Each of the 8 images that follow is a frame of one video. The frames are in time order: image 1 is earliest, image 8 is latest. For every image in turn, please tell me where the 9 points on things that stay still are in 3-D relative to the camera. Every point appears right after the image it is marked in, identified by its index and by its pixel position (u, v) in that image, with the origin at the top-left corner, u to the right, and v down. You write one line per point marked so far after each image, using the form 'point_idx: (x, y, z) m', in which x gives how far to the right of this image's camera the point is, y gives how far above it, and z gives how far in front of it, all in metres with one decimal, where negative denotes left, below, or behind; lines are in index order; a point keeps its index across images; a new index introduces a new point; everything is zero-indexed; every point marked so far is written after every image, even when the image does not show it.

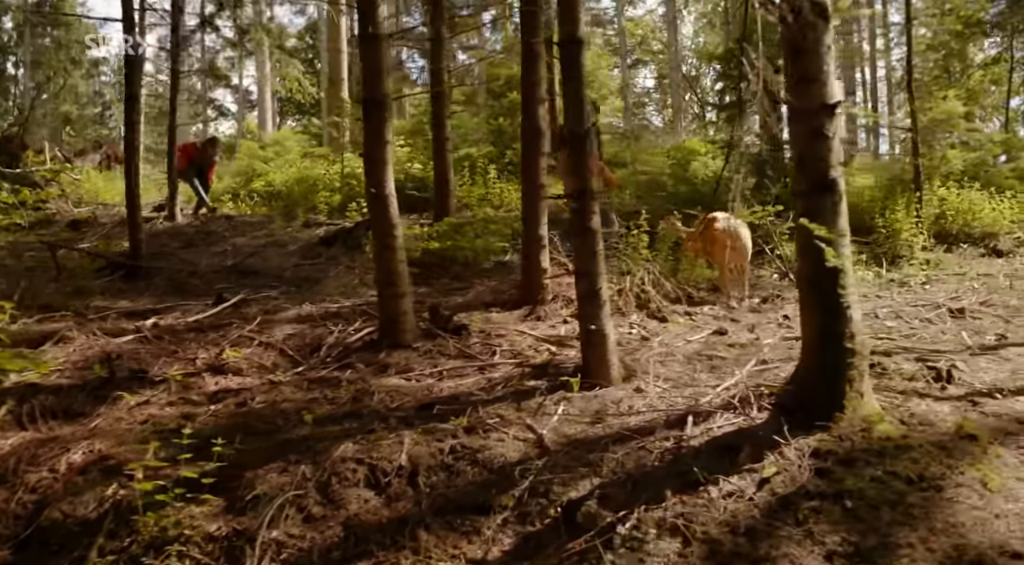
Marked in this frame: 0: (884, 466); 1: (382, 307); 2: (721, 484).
0: (+1.7, -0.8, +3.5) m
1: (-0.9, -0.2, +5.4) m
2: (+0.9, -0.9, +3.4) m
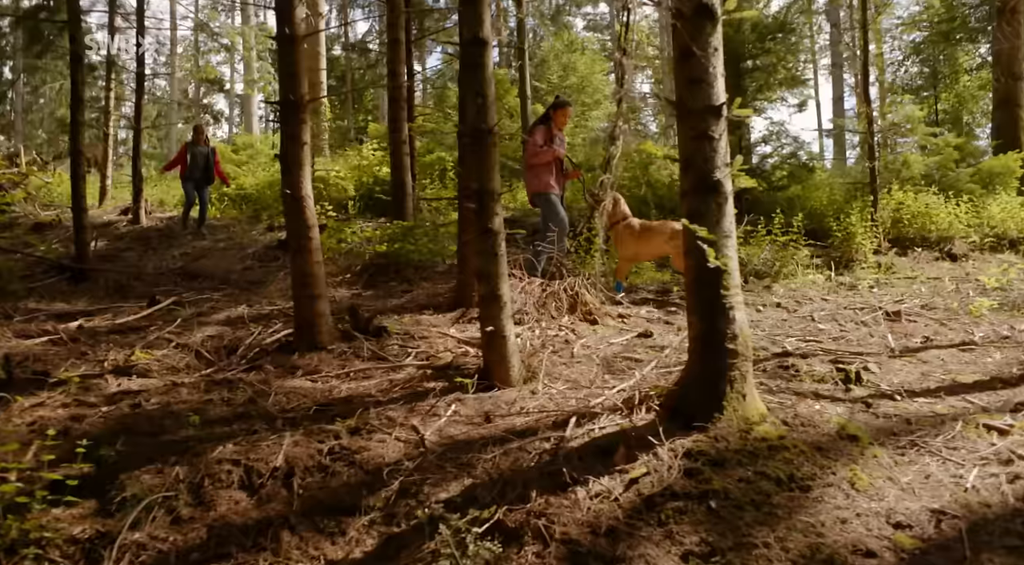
0: (+1.1, -0.8, +3.5) m
1: (-1.5, -0.2, +5.4) m
2: (+0.3, -0.9, +3.4) m
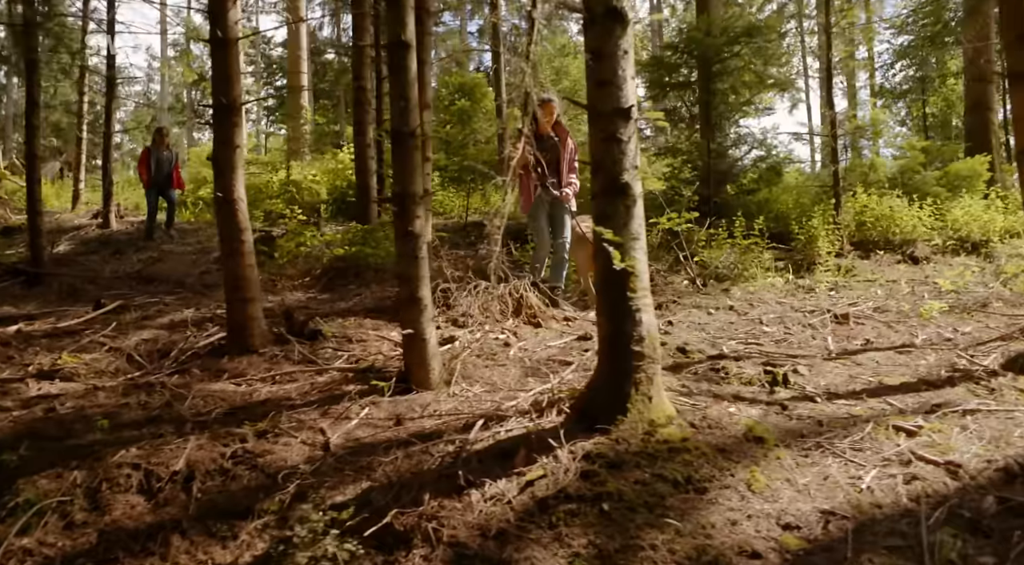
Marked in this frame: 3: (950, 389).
0: (+0.6, -0.8, +3.5) m
1: (-2.0, -0.2, +5.4) m
2: (-0.1, -0.9, +3.4) m
3: (+2.8, -0.7, +4.8) m
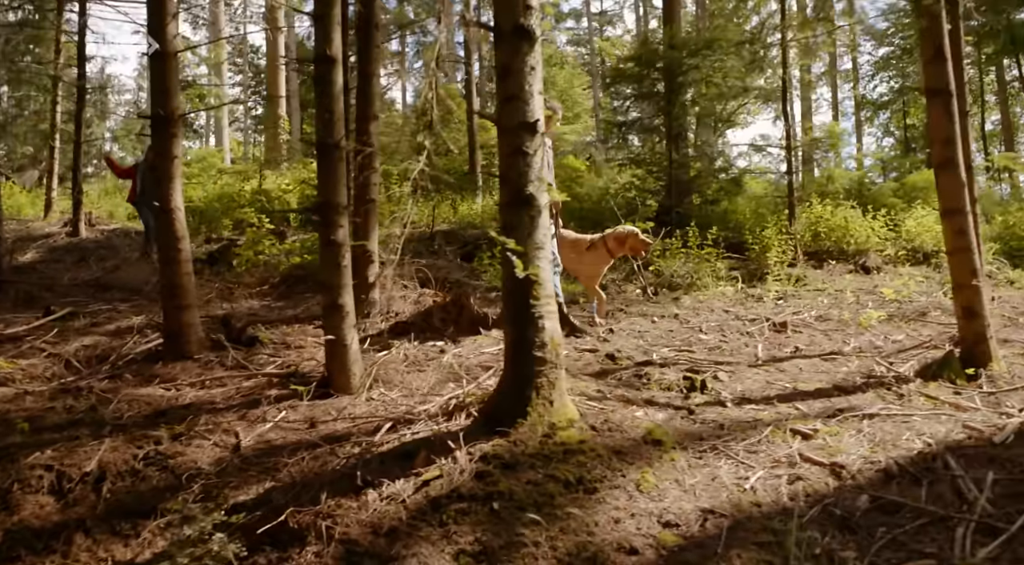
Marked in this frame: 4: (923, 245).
0: (+0.2, -0.9, +3.6) m
1: (-2.5, -0.3, +5.5) m
2: (-0.6, -0.9, +3.5) m
3: (+2.3, -0.7, +5.0) m
4: (+6.0, +0.5, +11.1) m
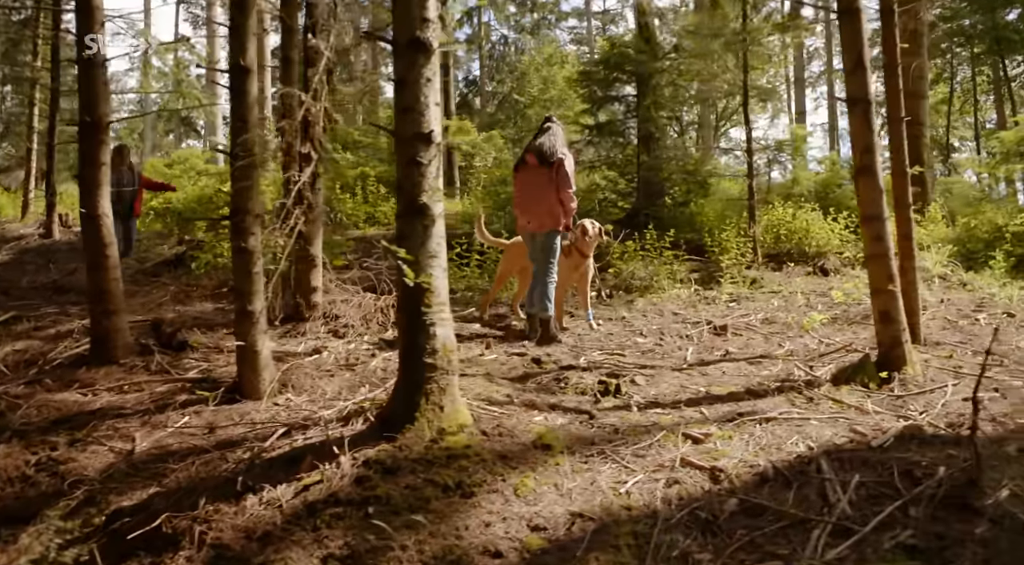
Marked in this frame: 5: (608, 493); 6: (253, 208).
0: (-0.4, -0.9, +3.7) m
1: (-3.1, -0.3, +5.6) m
2: (-1.2, -1.0, +3.6) m
3: (+1.7, -0.8, +5.1) m
4: (+5.4, +0.5, +11.2) m
5: (+0.5, -1.0, +3.7) m
6: (-1.6, +0.5, +4.8) m
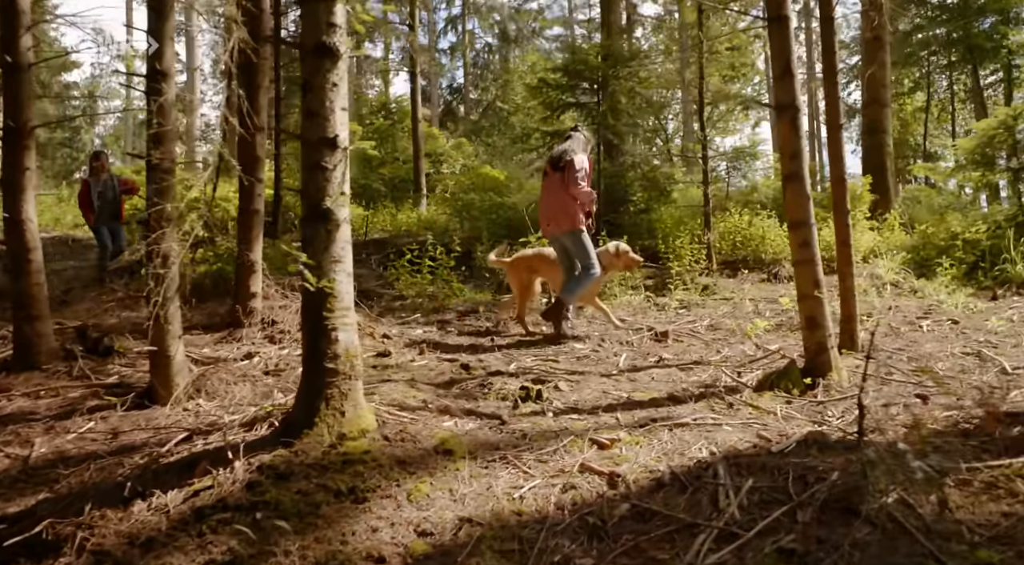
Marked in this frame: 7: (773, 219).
0: (-0.9, -1.0, +3.7) m
1: (-3.6, -0.3, +5.5) m
2: (-1.7, -1.0, +3.6) m
3: (+1.2, -0.8, +5.1) m
4: (+4.8, +0.4, +11.3) m
5: (0.0, -1.0, +3.7) m
6: (-2.2, +0.4, +4.7) m
7: (+4.2, +1.0, +12.2) m
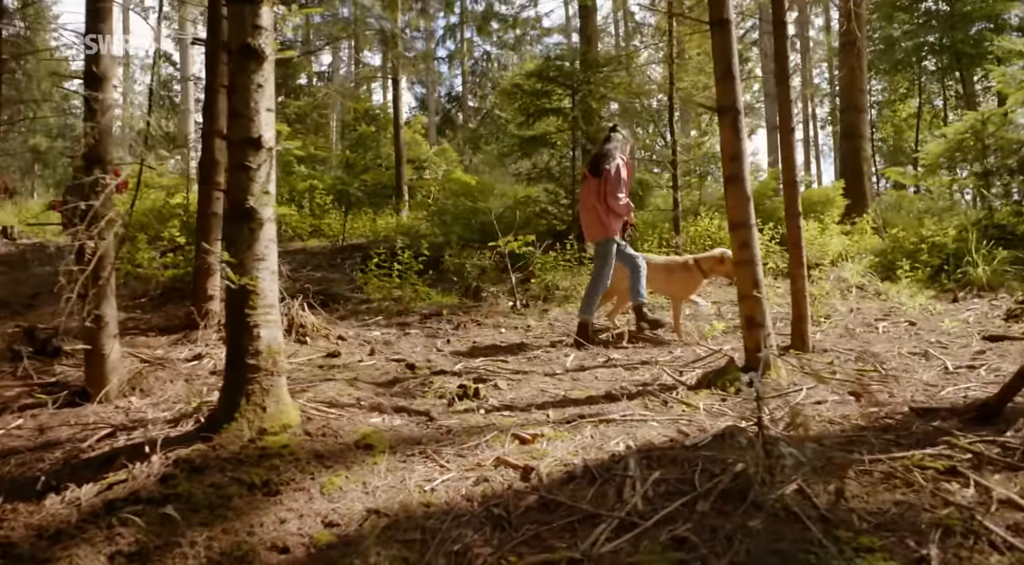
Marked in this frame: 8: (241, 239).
0: (-1.4, -0.9, +3.7) m
1: (-4.0, -0.3, +5.6) m
2: (-2.1, -1.0, +3.6) m
3: (+0.8, -0.8, +5.2) m
4: (+4.4, +0.4, +11.4) m
5: (-0.5, -1.0, +3.7) m
6: (-2.6, +0.4, +4.8) m
7: (+3.8, +1.0, +12.3) m
8: (-1.5, +0.2, +4.2) m
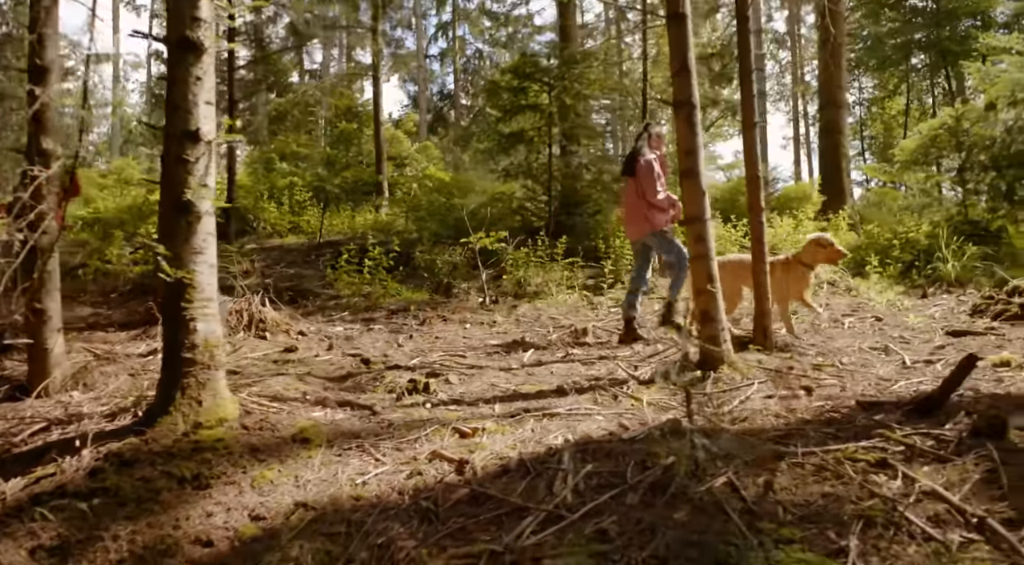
0: (-1.7, -0.9, +3.7) m
1: (-4.4, -0.3, +5.5) m
2: (-2.4, -1.0, +3.6) m
3: (+0.4, -0.8, +5.2) m
4: (+4.0, +0.4, +11.4) m
5: (-0.8, -1.0, +3.7) m
6: (-2.9, +0.5, +4.8) m
7: (+3.4, +1.0, +12.3) m
8: (-1.8, +0.3, +4.1) m
